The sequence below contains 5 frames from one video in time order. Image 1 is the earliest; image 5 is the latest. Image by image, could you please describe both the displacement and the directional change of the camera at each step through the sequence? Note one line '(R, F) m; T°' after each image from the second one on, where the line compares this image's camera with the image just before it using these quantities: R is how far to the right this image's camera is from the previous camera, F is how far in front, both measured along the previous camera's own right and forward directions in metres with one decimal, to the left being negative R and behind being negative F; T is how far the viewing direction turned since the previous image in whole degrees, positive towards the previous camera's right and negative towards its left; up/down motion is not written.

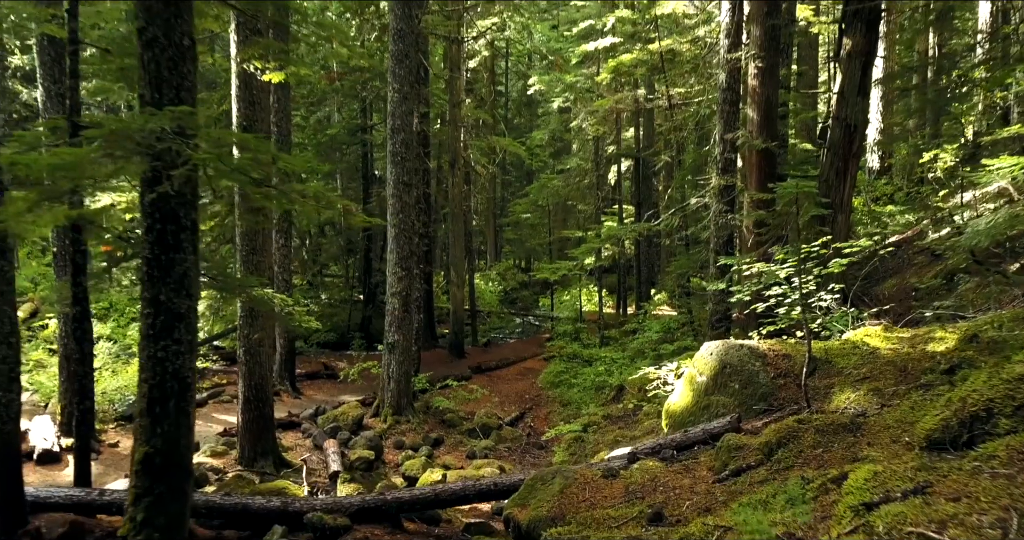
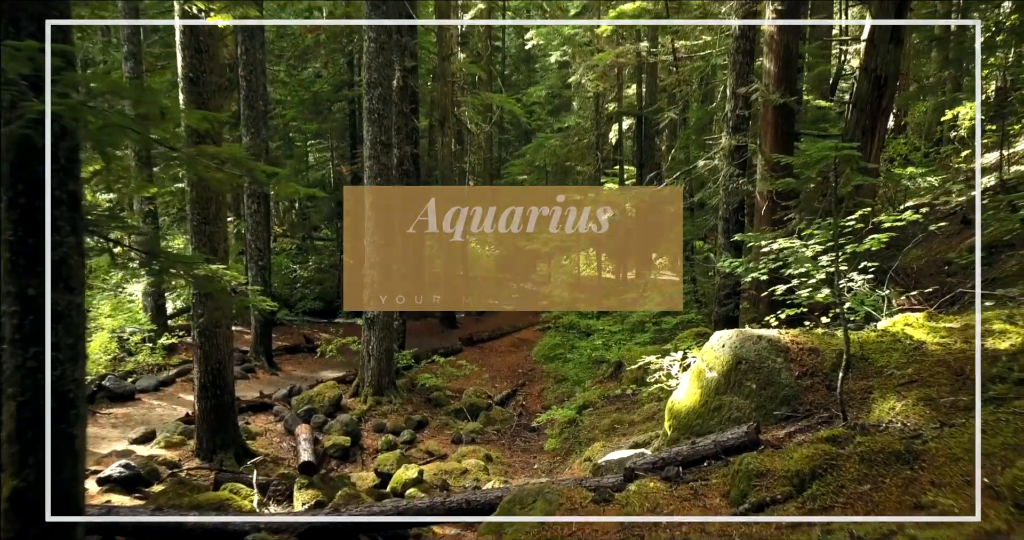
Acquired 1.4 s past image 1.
(+0.2, +0.8) m; 0°
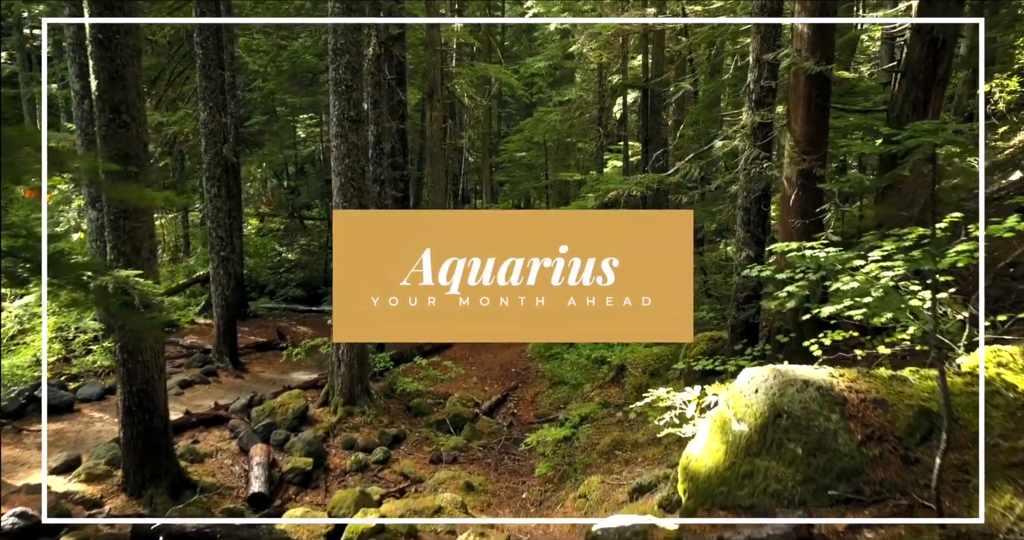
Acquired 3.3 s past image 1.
(+0.2, +1.1) m; 0°
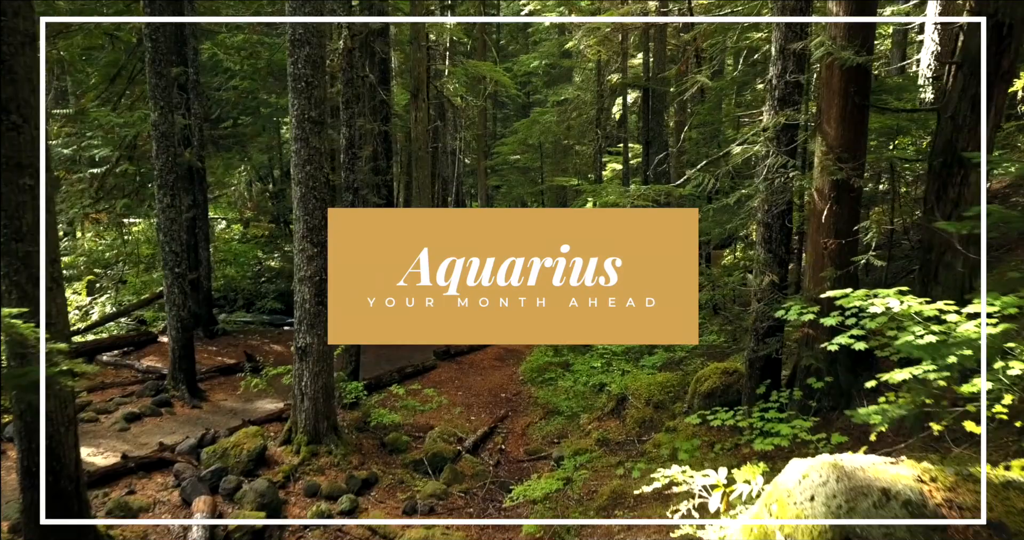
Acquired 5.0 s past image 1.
(+0.2, +1.0) m; 0°
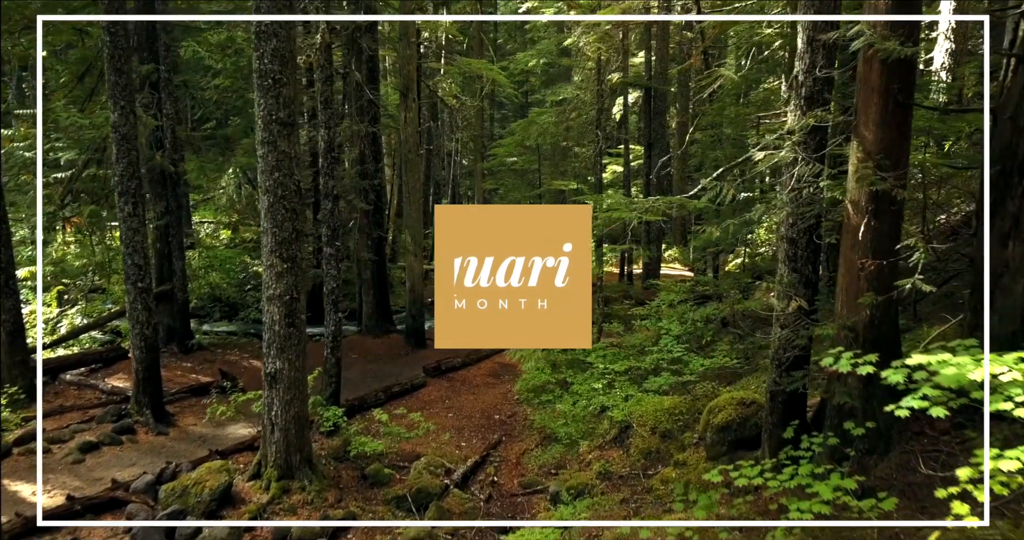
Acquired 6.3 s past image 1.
(+0.1, +0.7) m; 0°
